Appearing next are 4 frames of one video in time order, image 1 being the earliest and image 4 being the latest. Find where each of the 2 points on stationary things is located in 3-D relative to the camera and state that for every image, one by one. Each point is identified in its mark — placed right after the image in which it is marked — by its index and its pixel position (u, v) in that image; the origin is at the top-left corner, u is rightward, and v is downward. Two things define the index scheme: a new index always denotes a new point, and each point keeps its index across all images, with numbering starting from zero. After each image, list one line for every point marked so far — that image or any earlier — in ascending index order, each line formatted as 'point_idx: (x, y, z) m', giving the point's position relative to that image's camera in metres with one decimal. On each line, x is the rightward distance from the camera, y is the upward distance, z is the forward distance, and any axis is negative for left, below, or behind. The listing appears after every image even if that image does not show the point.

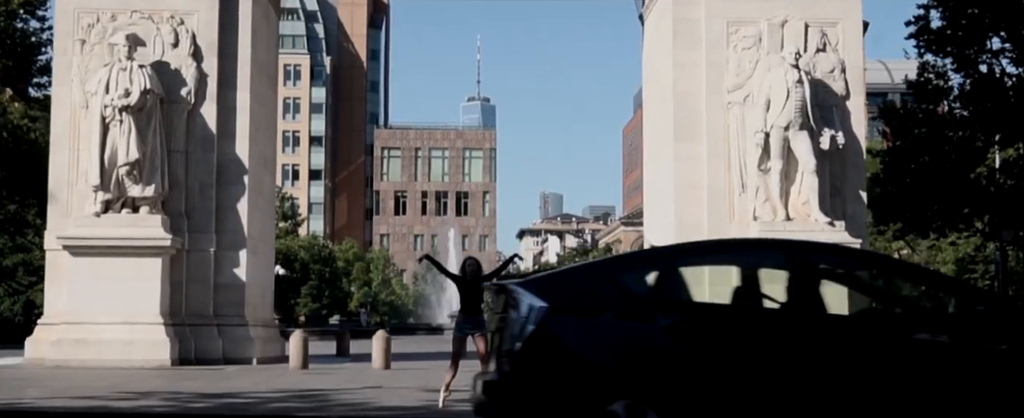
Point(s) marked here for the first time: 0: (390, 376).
0: (-2.1, -2.9, +19.9) m
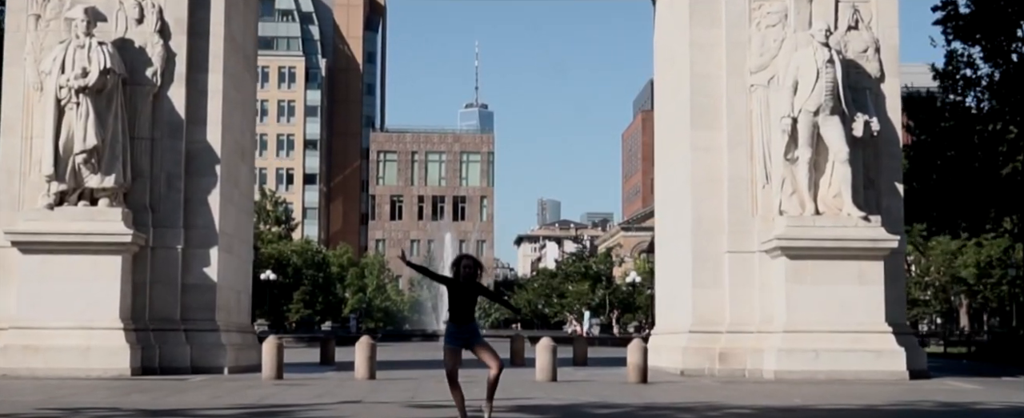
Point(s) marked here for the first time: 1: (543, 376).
0: (-2.1, -2.8, +17.5) m
1: (+0.5, -2.8, +19.0) m
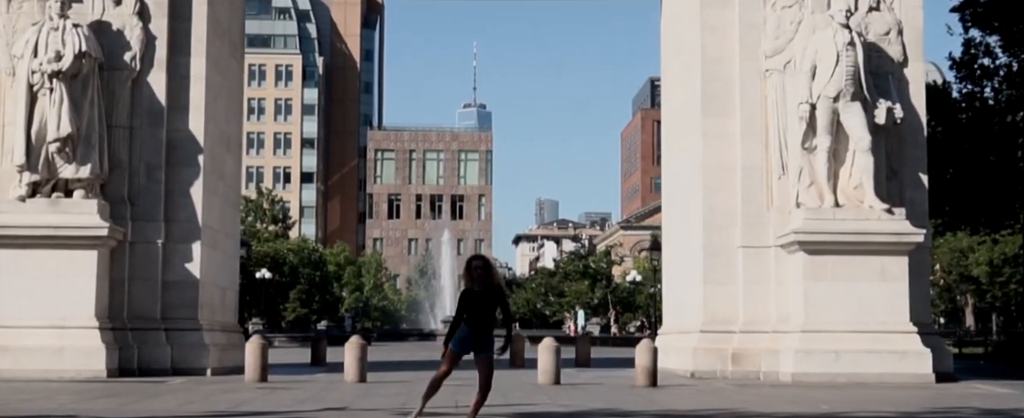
0: (-2.1, -2.6, +16.3) m
1: (+0.5, -2.6, +17.7) m
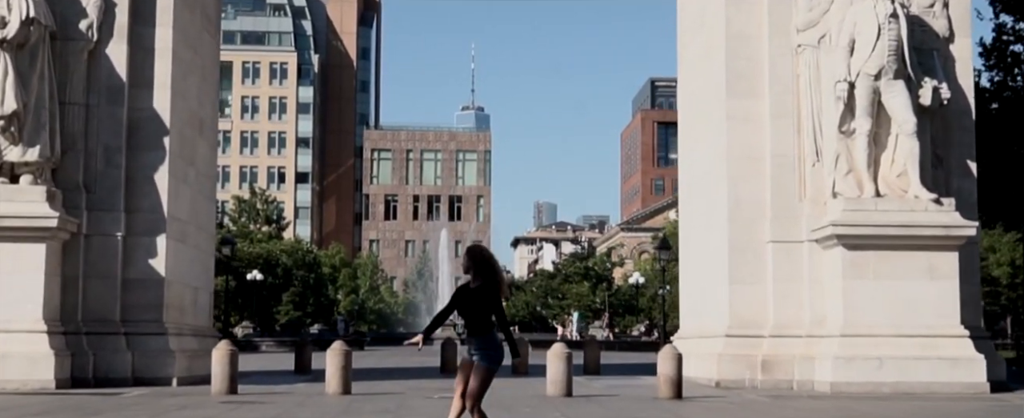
0: (-2.1, -2.5, +14.1) m
1: (+0.6, -2.5, +15.6) m
